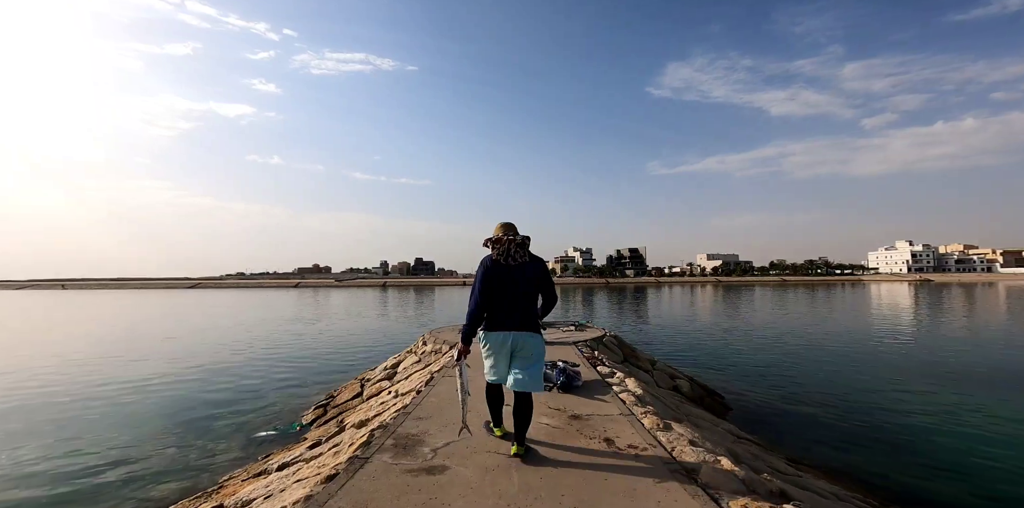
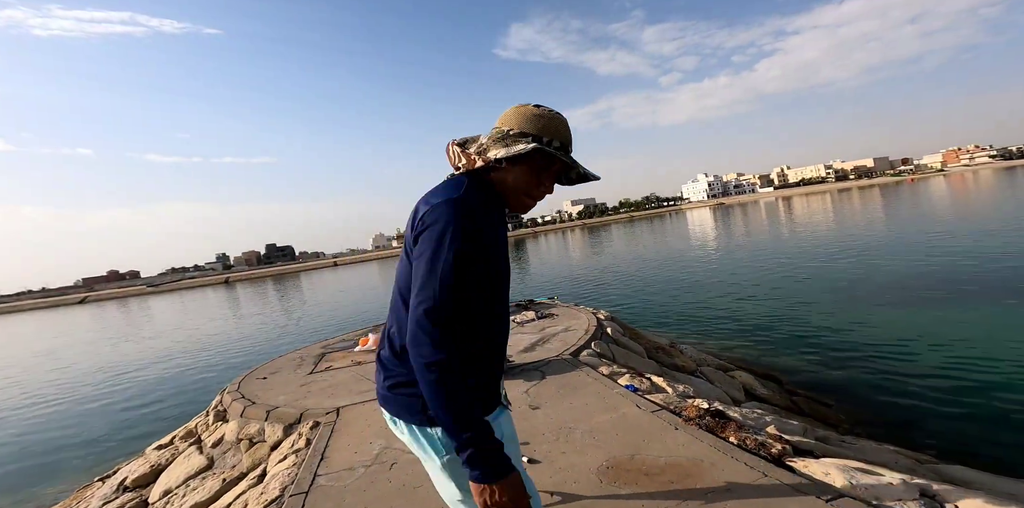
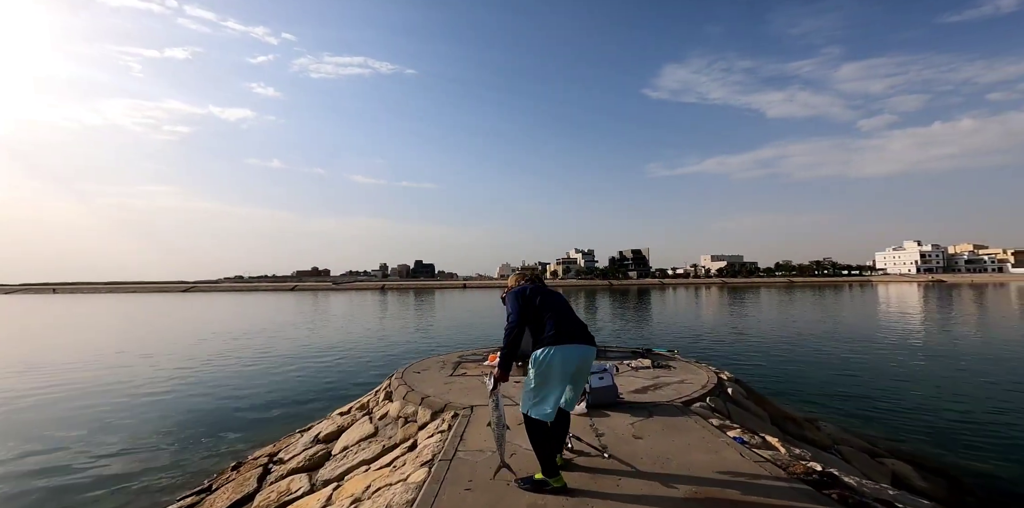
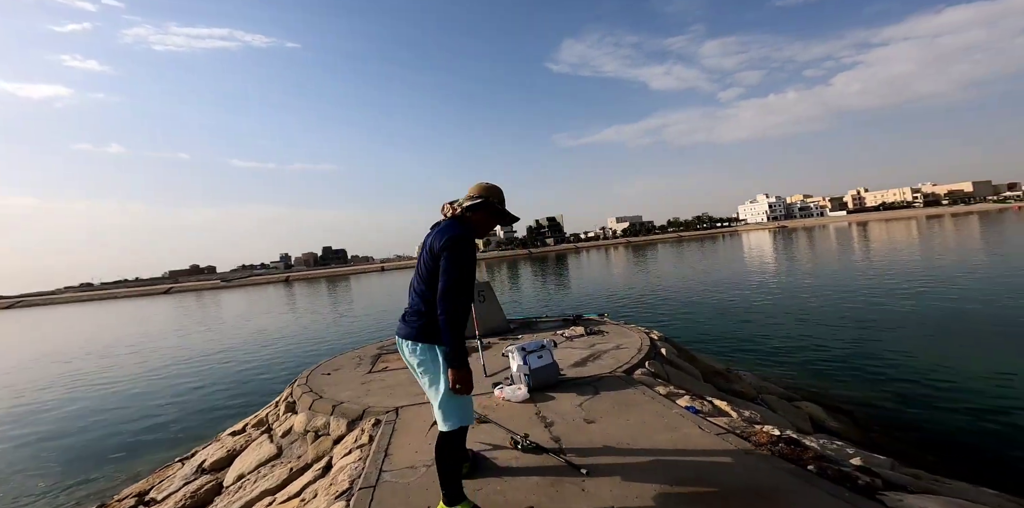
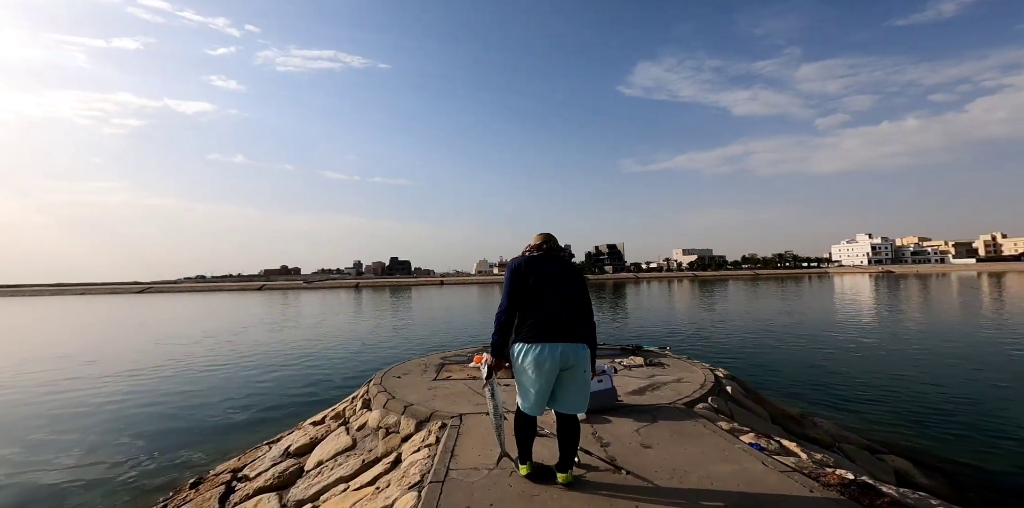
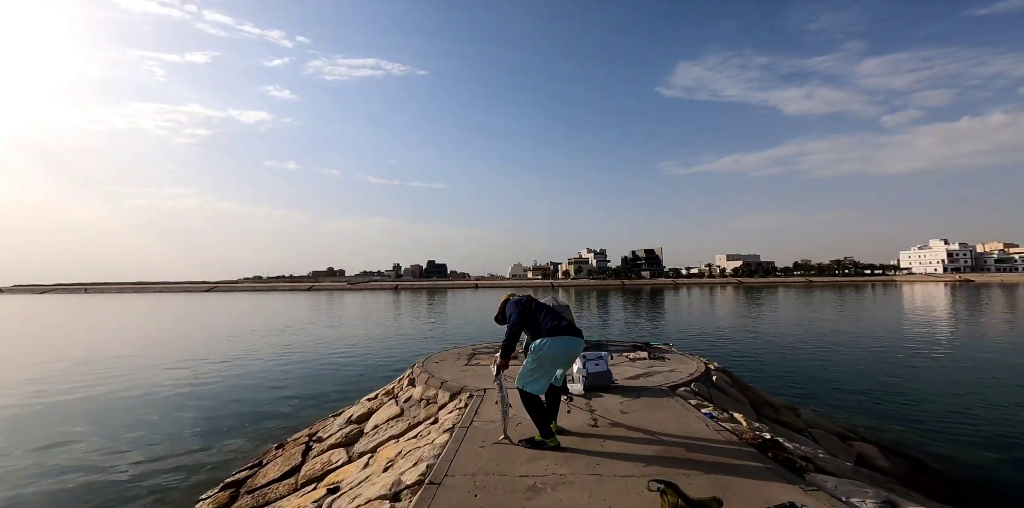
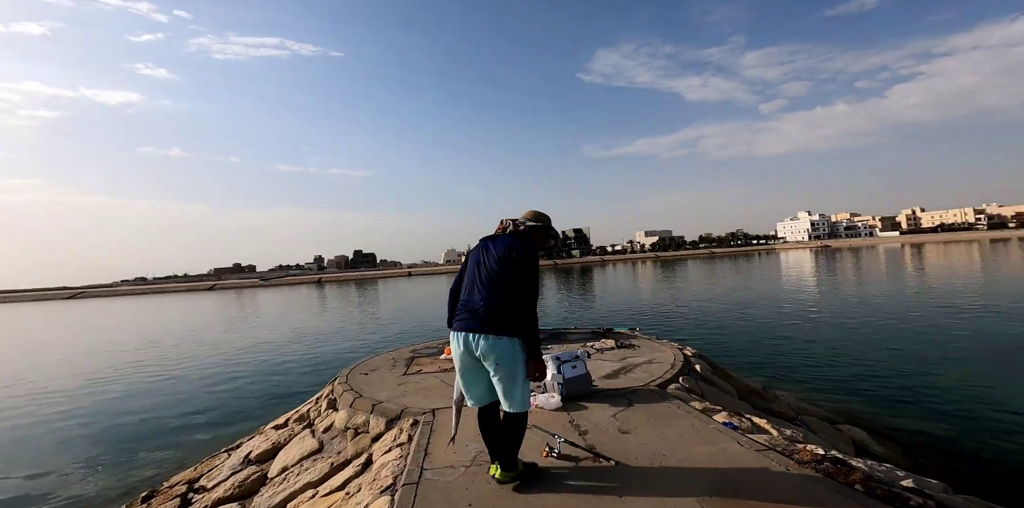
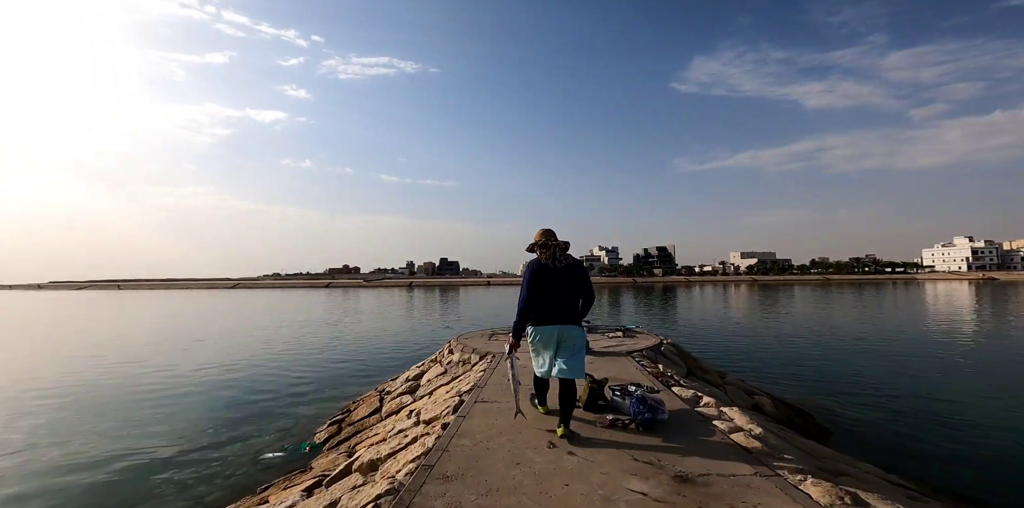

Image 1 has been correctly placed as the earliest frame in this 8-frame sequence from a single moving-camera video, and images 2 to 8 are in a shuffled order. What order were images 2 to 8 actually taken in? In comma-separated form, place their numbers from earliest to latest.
8, 6, 3, 5, 7, 4, 2
